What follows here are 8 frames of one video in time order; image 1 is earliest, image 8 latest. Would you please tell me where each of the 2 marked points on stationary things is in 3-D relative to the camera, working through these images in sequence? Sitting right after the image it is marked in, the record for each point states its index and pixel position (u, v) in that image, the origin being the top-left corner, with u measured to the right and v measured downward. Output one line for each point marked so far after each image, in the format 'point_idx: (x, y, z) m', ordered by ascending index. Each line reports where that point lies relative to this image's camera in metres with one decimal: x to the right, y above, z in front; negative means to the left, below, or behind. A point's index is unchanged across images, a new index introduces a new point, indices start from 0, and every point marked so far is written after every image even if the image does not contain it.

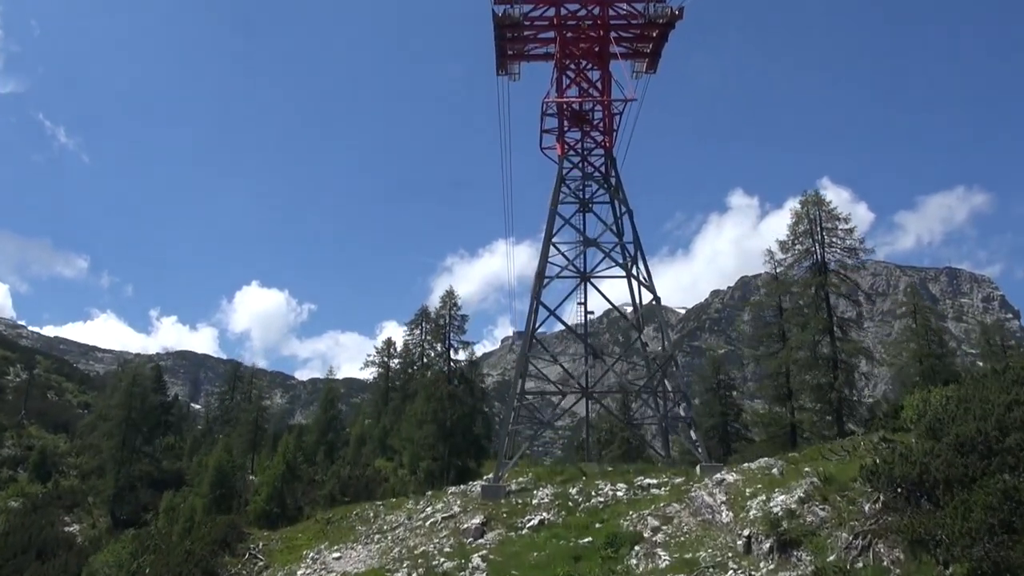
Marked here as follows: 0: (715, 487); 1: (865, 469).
0: (+4.6, -4.5, +18.5) m
1: (+6.5, -3.3, +14.9) m
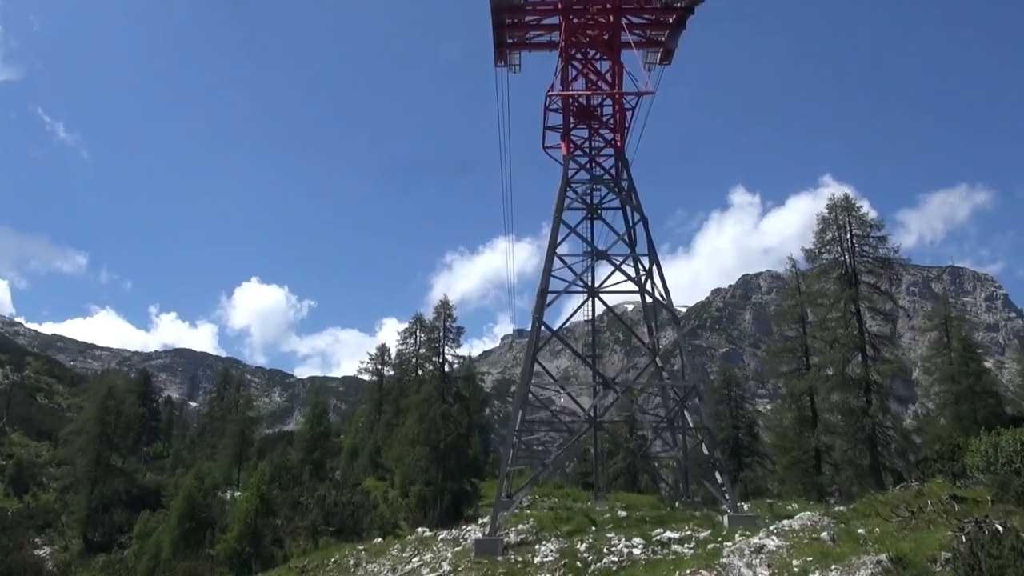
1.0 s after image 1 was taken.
0: (+4.6, -5.1, +15.4) m
1: (+6.4, -3.9, +11.9) m
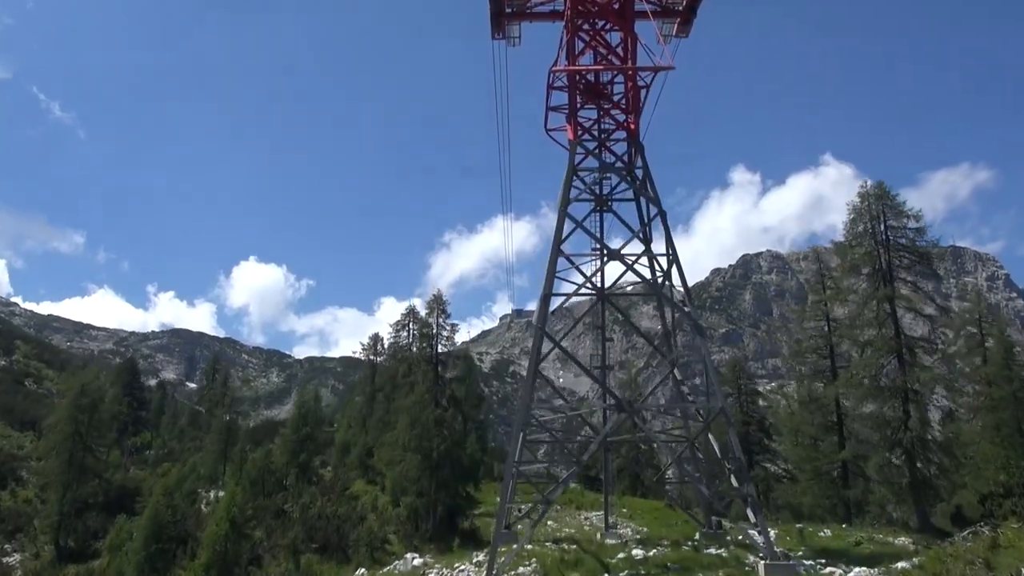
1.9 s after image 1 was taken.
0: (+4.6, -5.4, +12.6) m
1: (+6.4, -4.3, +9.0) m
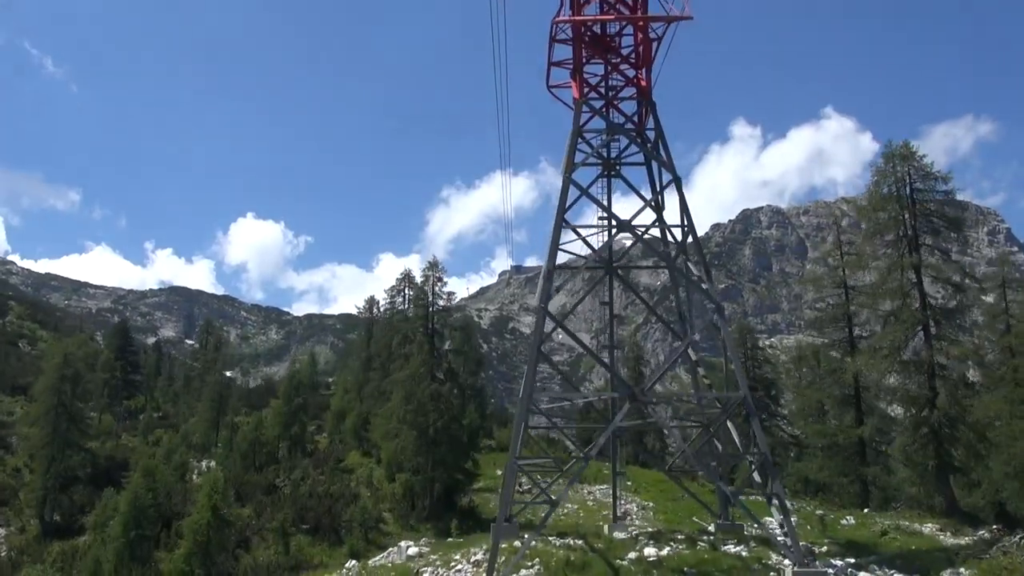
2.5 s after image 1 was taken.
0: (+4.6, -5.2, +11.0) m
1: (+6.5, -4.3, +7.4) m
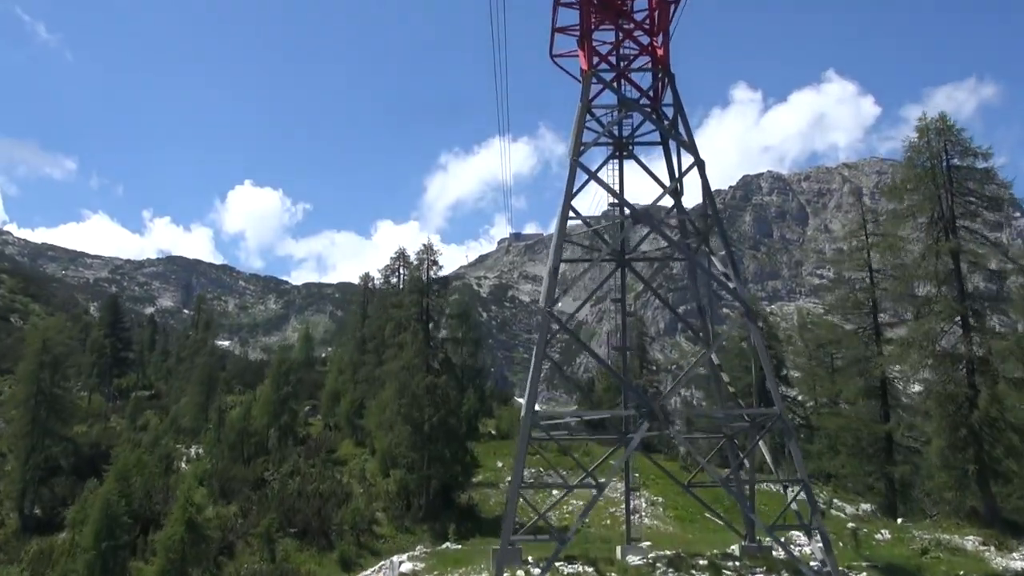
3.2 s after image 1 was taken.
0: (+4.6, -5.5, +9.0) m
1: (+6.5, -4.7, +5.4) m
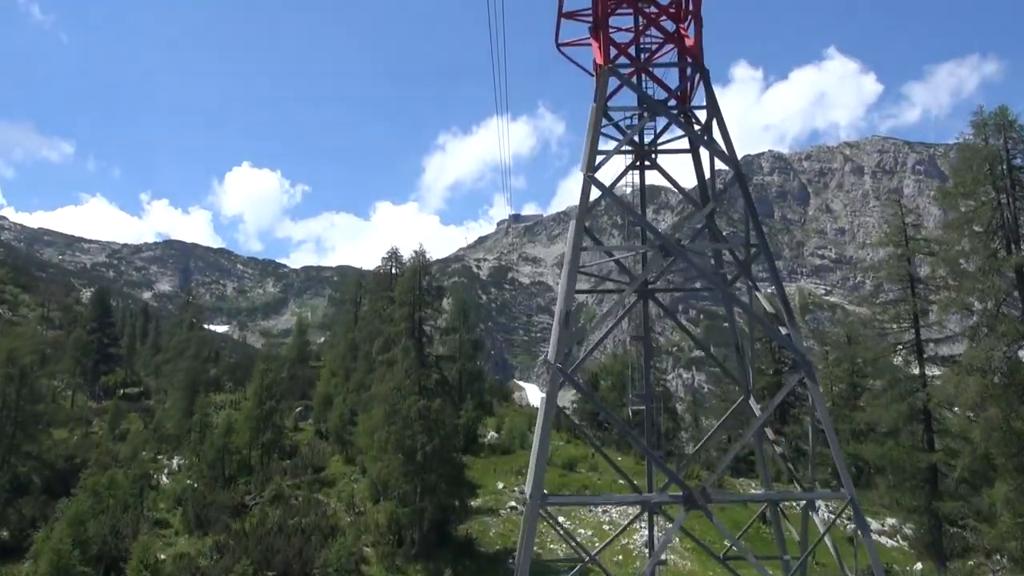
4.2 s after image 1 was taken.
0: (+4.7, -6.4, +6.2) m
1: (+6.6, -5.7, +2.6) m
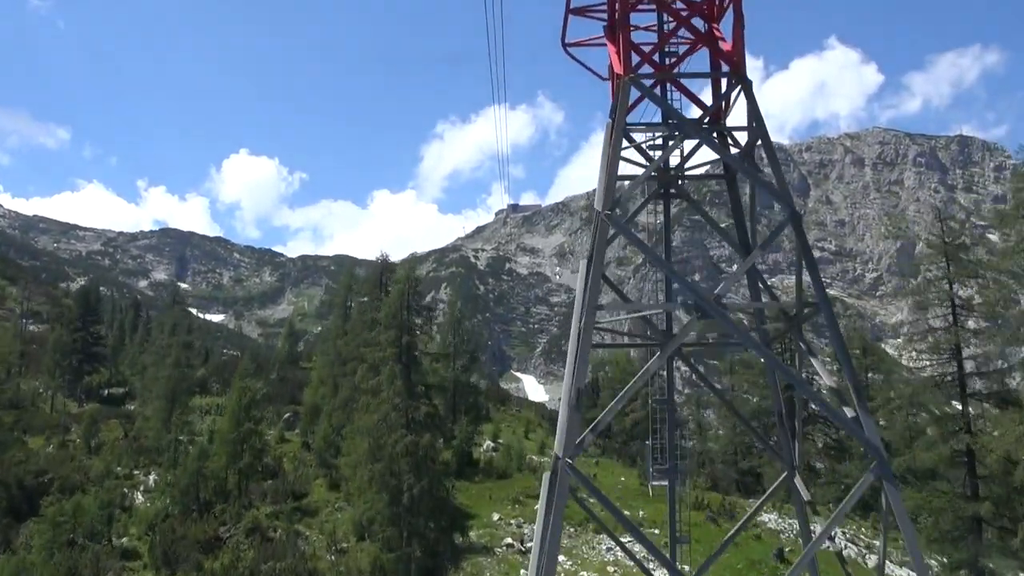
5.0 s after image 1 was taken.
0: (+4.7, -7.4, +3.7) m
1: (+6.5, -6.8, 0.0) m
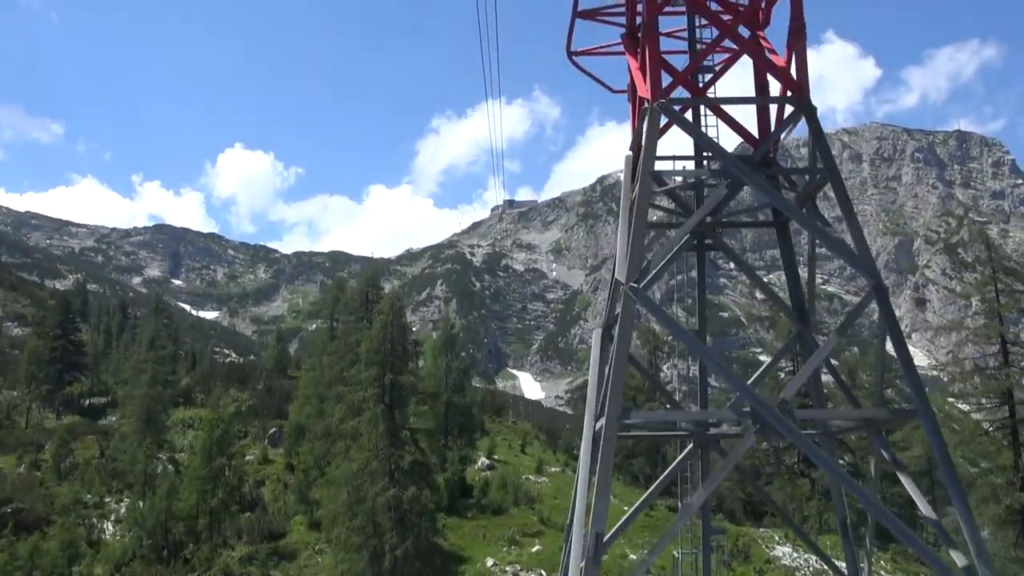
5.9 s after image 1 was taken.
0: (+4.6, -8.4, +1.1) m
1: (+6.5, -7.8, -2.5) m
